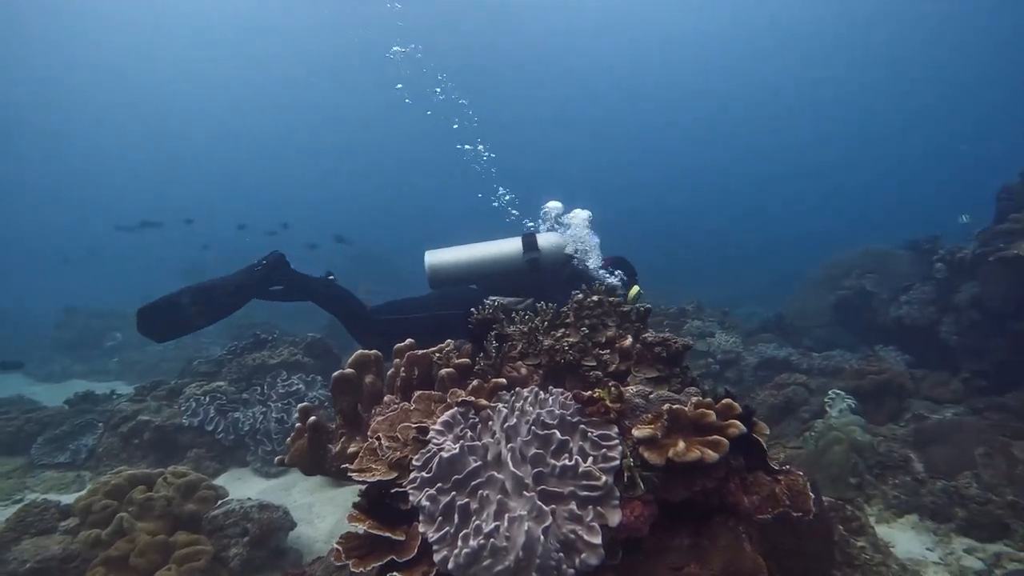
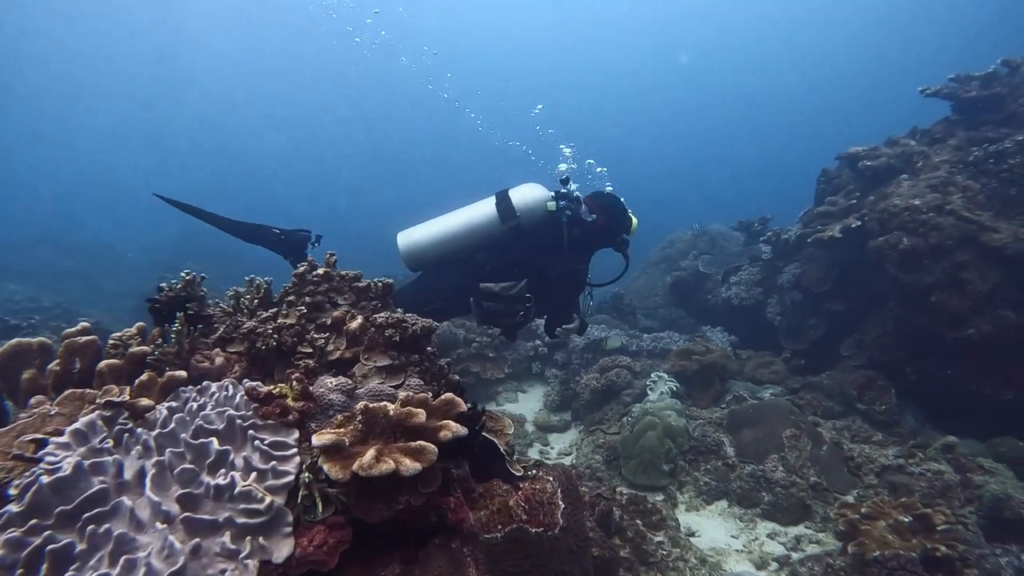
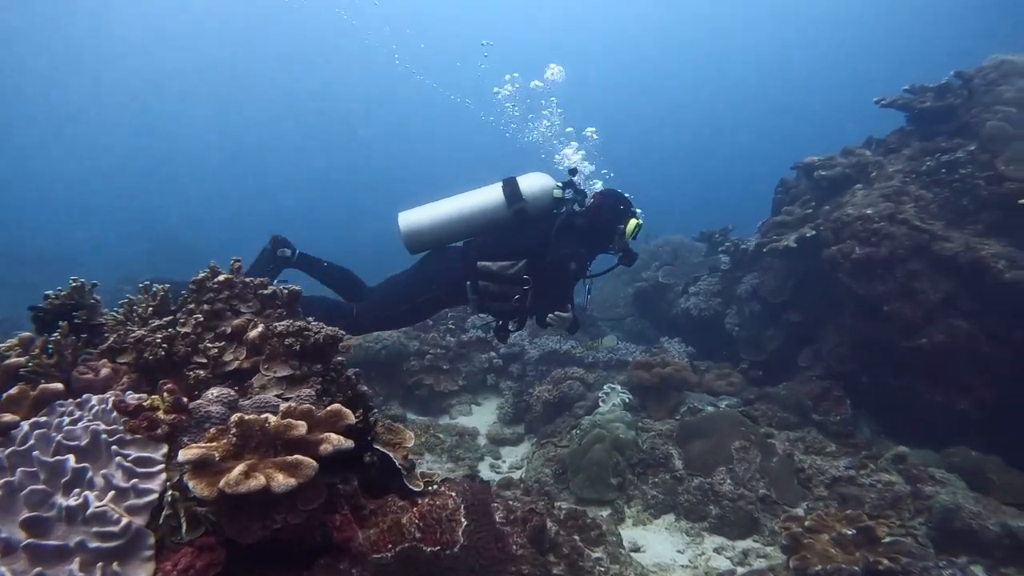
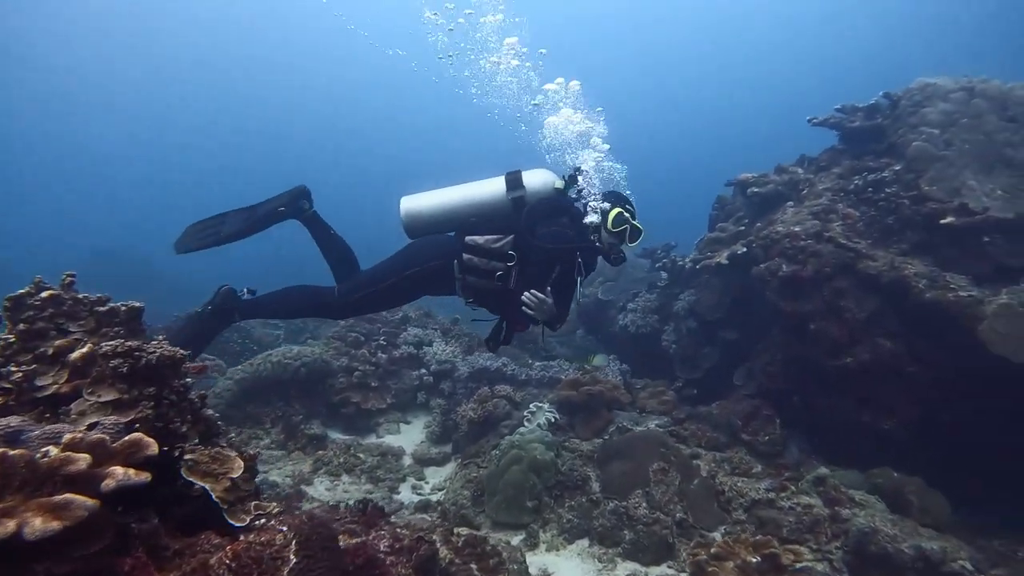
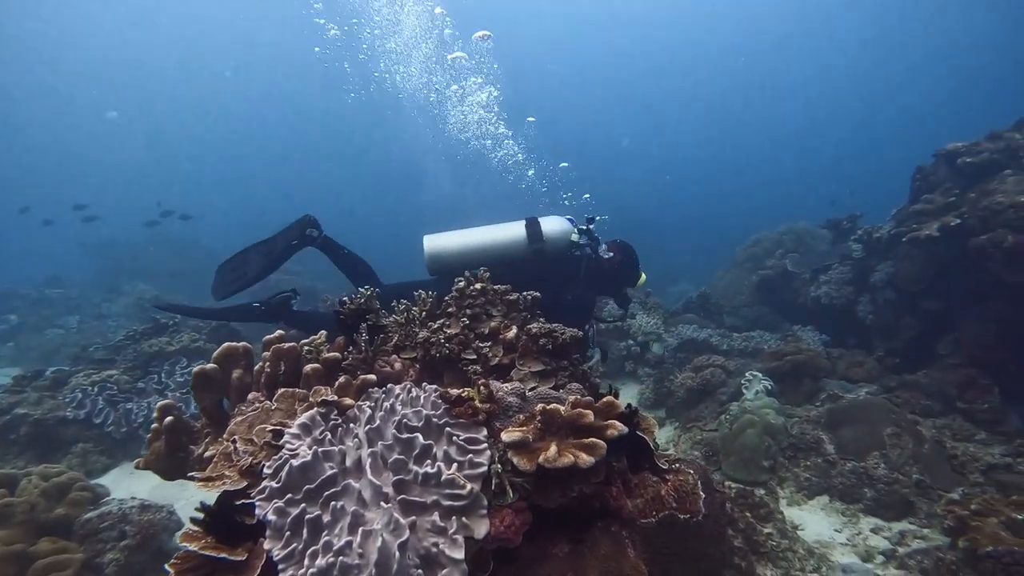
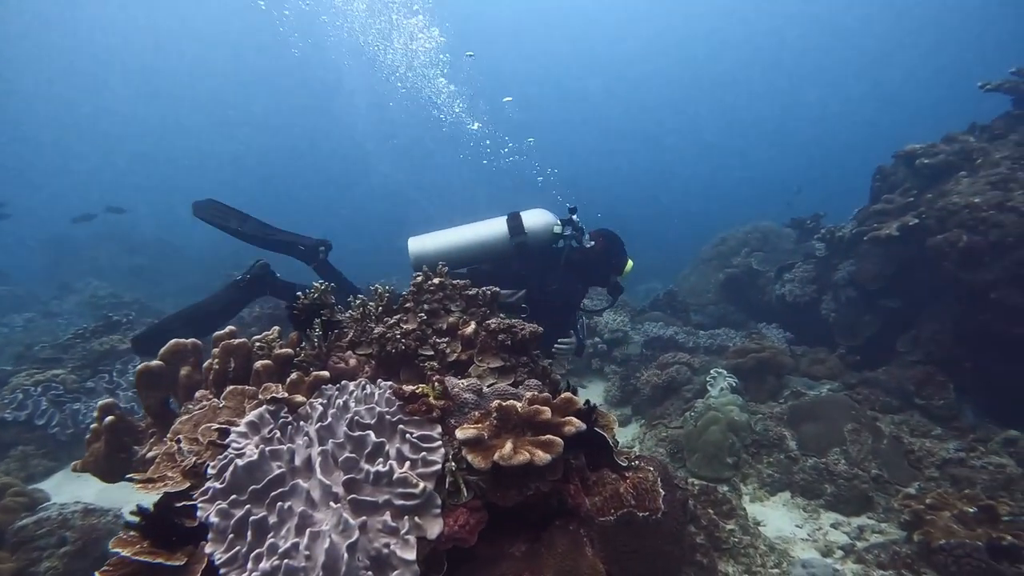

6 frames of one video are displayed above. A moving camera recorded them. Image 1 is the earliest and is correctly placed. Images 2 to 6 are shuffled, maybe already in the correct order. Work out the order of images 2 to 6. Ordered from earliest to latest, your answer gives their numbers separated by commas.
5, 6, 2, 3, 4
